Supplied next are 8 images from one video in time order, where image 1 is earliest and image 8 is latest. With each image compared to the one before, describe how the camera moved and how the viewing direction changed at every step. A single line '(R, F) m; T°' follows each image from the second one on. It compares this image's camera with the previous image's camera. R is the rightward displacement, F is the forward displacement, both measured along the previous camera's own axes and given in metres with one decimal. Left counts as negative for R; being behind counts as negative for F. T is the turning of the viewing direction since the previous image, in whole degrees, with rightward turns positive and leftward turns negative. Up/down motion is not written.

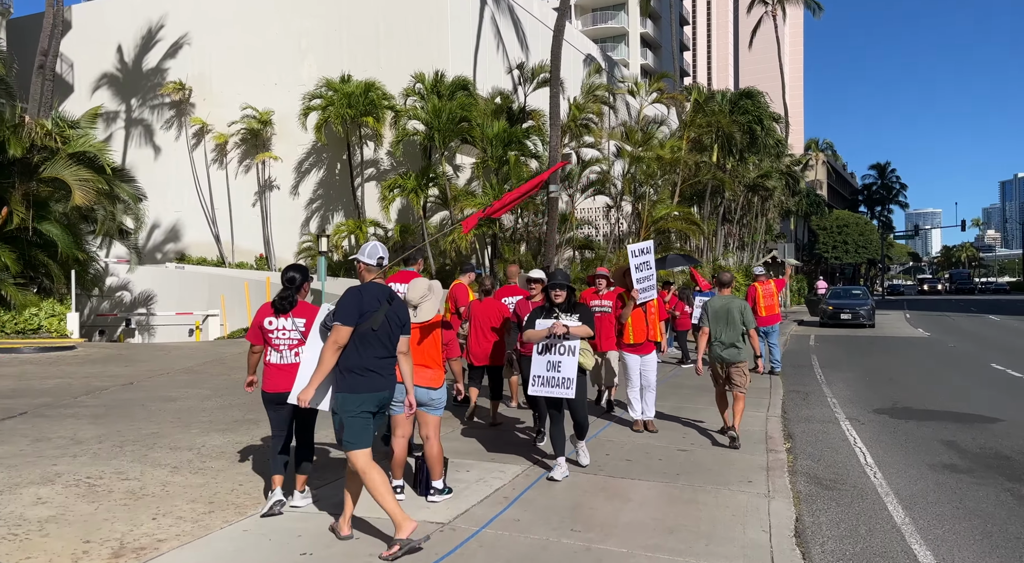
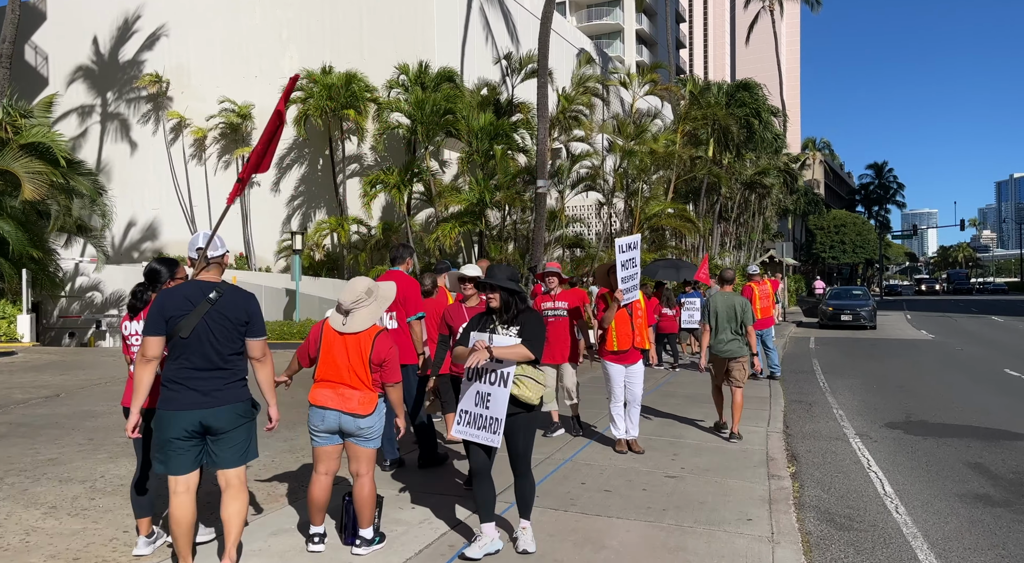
(+0.3, +0.9) m; 0°
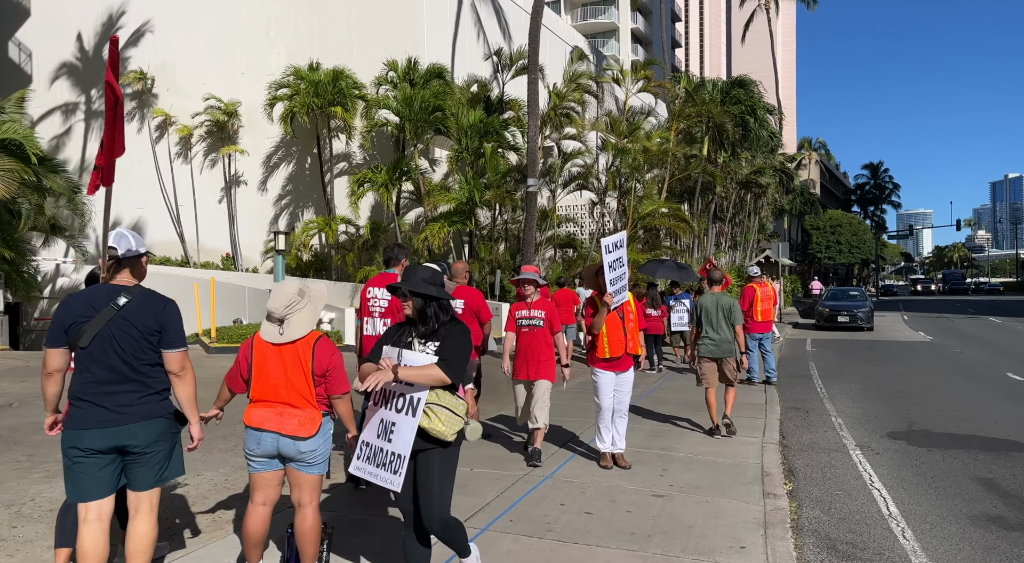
(+0.2, +0.4) m; 0°
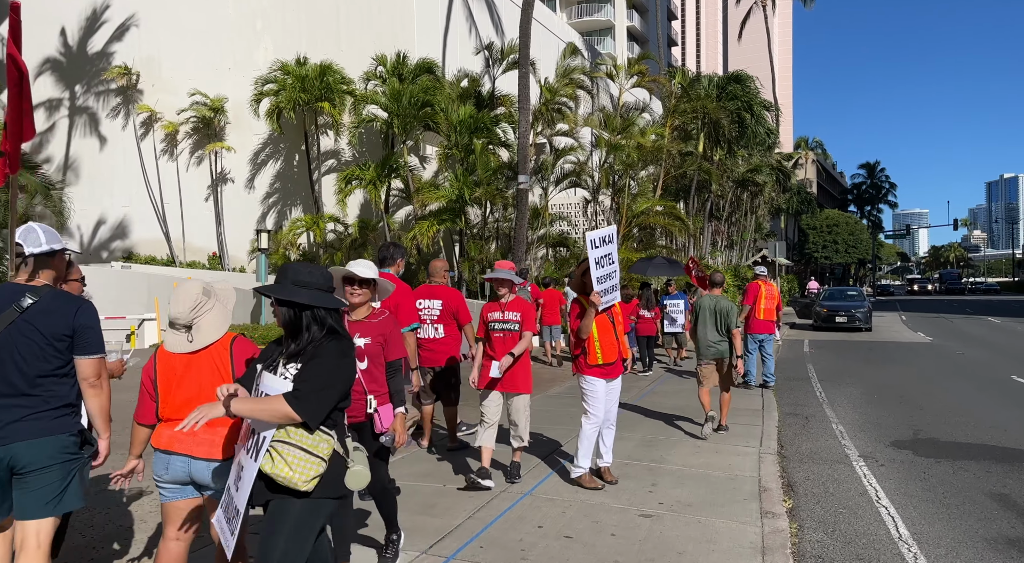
(+0.2, +0.4) m; 0°
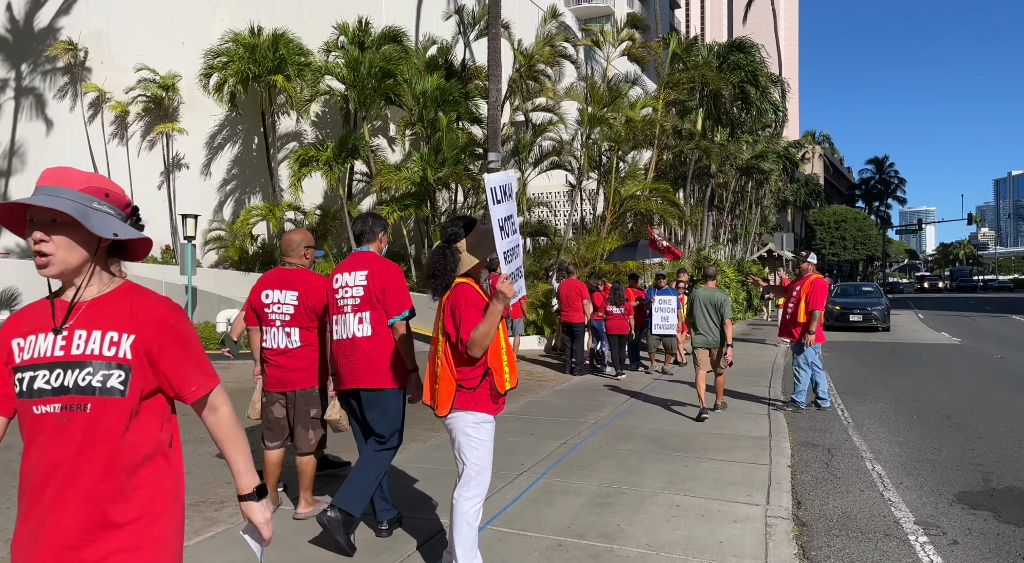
(+0.7, +2.1) m; 0°
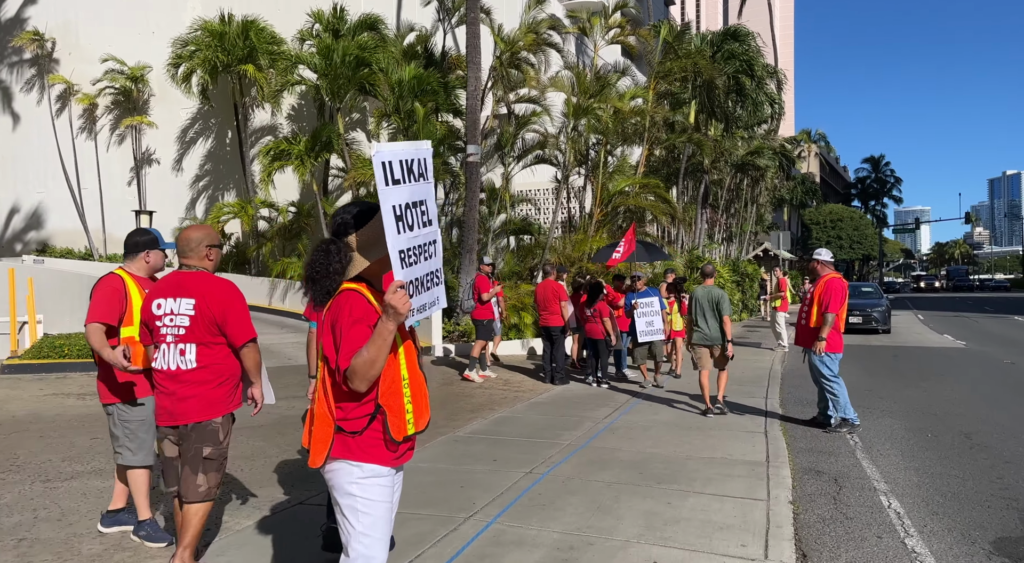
(+0.3, +0.8) m; 0°
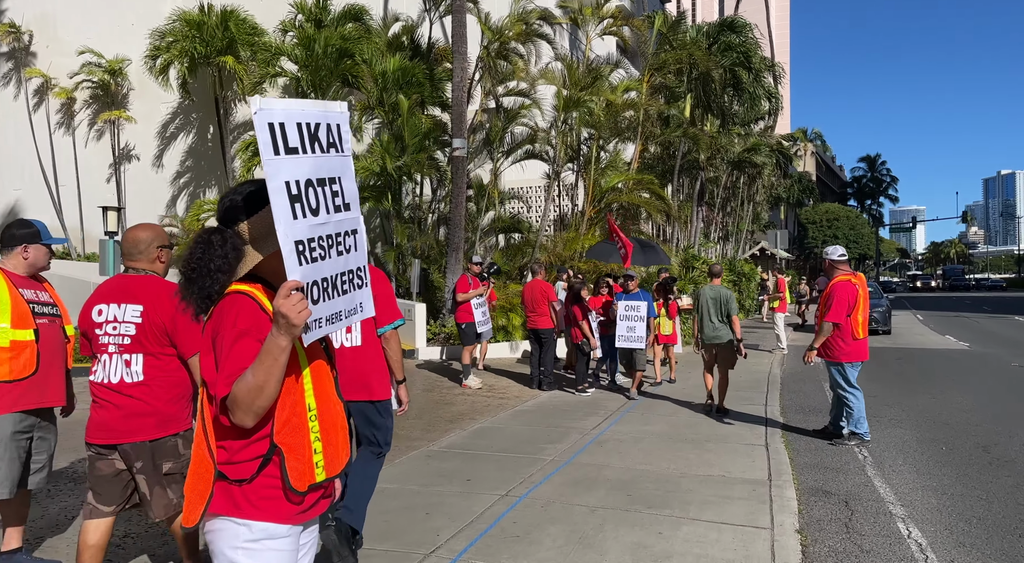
(+0.2, +0.5) m; 0°
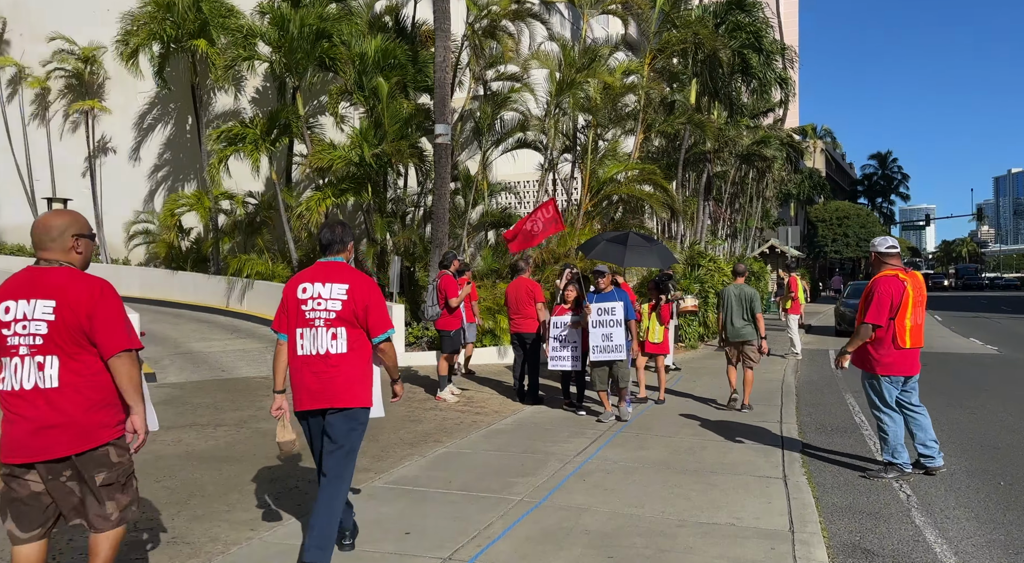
(+0.3, +1.1) m; -1°
